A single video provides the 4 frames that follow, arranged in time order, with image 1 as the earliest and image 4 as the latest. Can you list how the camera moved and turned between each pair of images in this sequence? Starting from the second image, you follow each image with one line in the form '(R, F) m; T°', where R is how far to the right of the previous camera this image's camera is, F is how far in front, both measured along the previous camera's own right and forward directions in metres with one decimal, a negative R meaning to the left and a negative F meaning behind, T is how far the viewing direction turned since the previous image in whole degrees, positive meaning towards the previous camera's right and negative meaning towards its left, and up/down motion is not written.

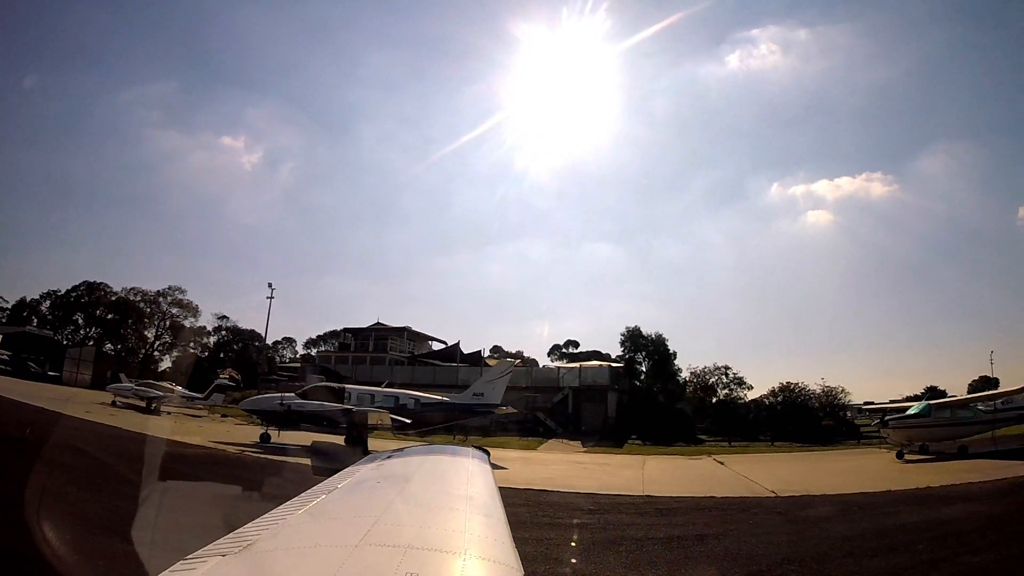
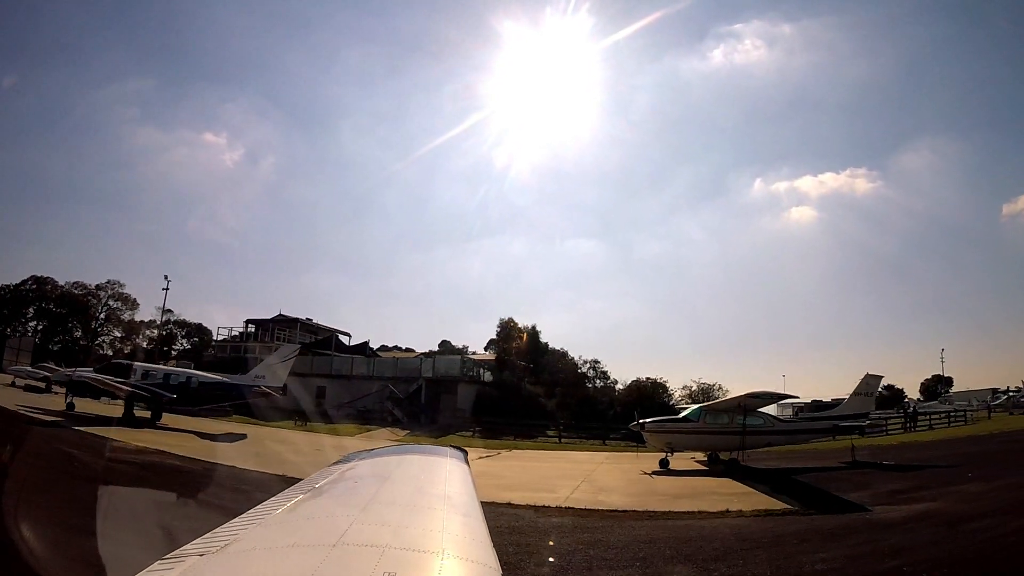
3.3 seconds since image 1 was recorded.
(+0.4, -1.3) m; +2°
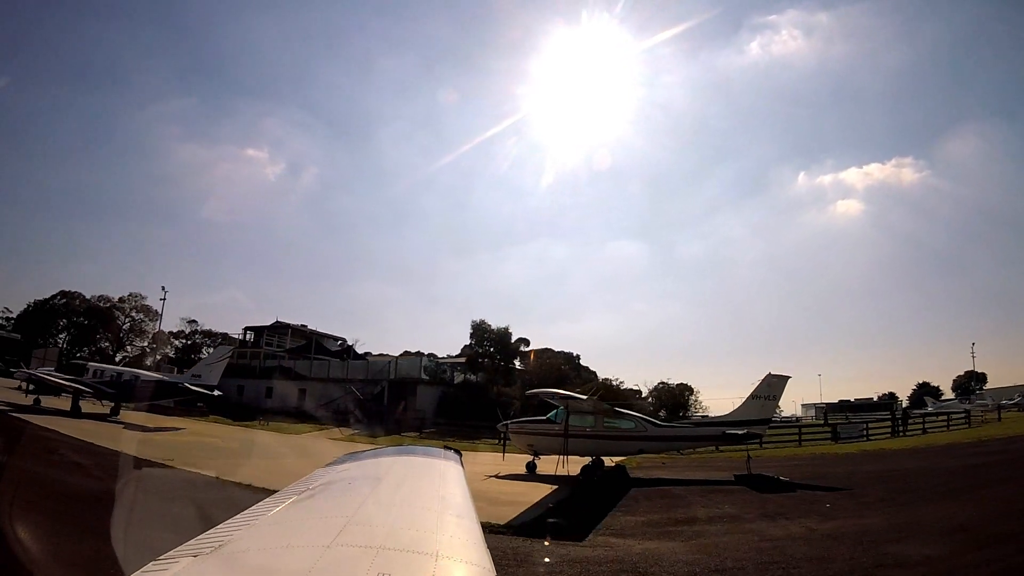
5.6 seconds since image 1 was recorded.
(+1.8, +1.1) m; -3°
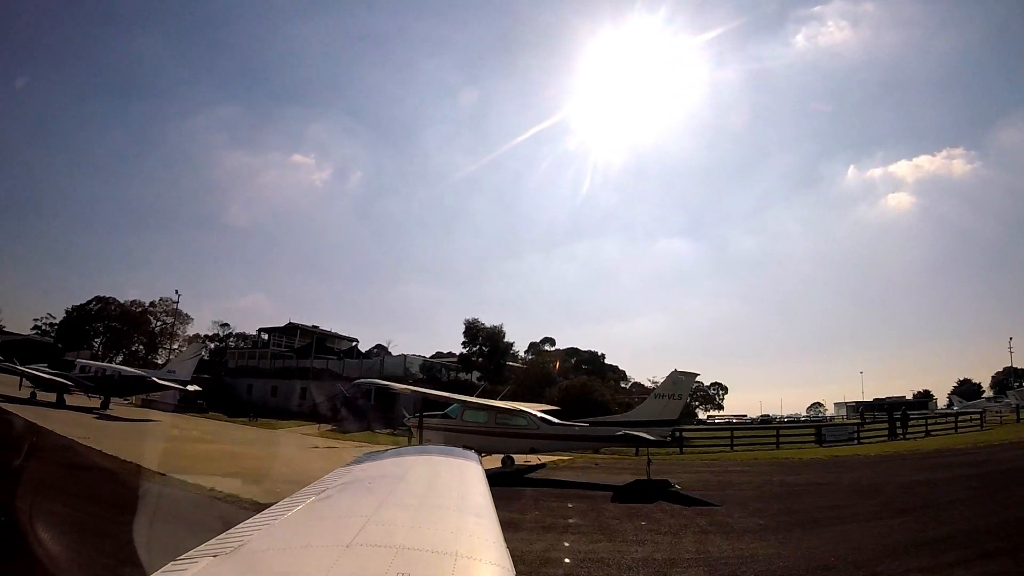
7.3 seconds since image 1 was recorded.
(+1.0, +0.4) m; -3°
